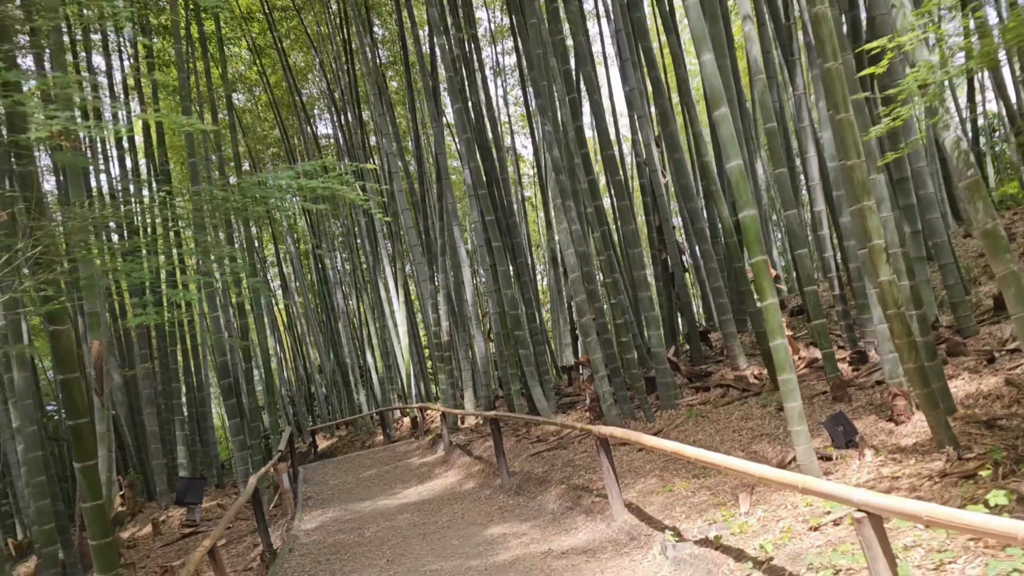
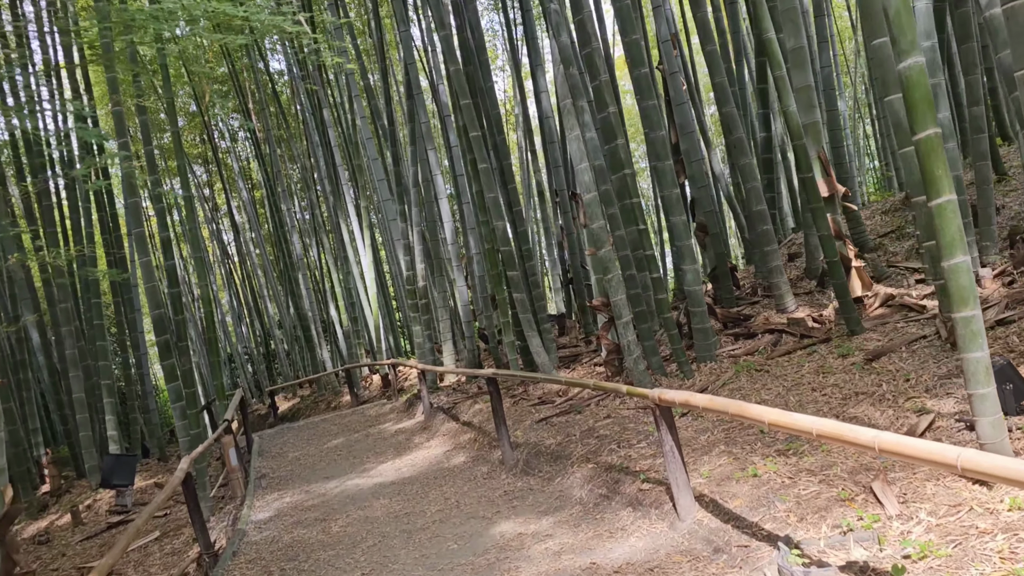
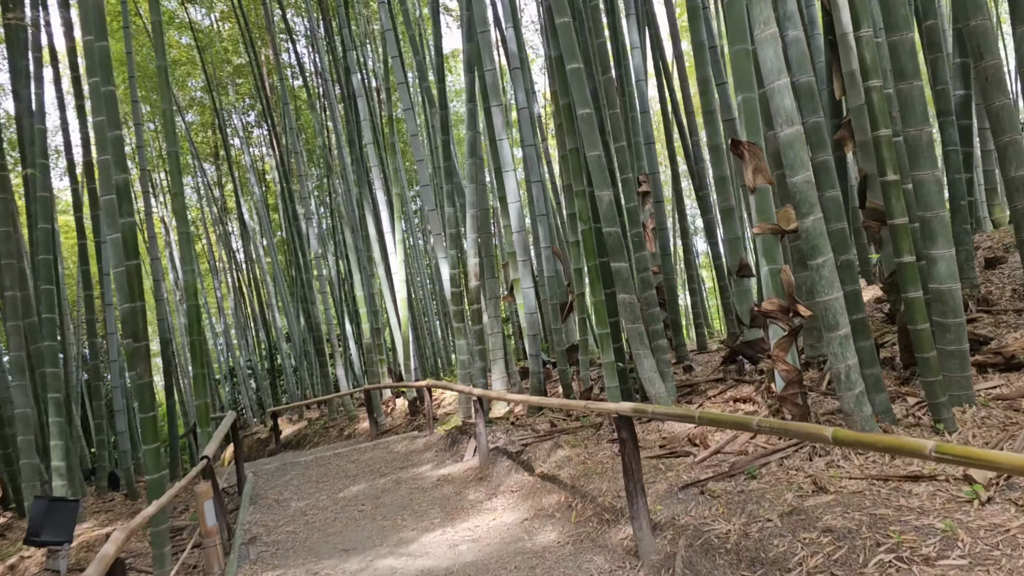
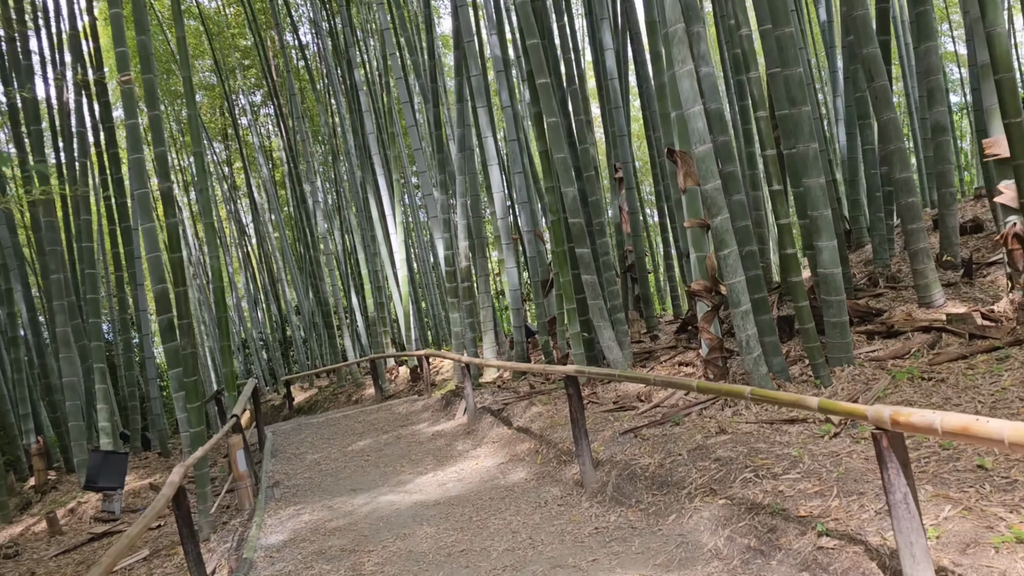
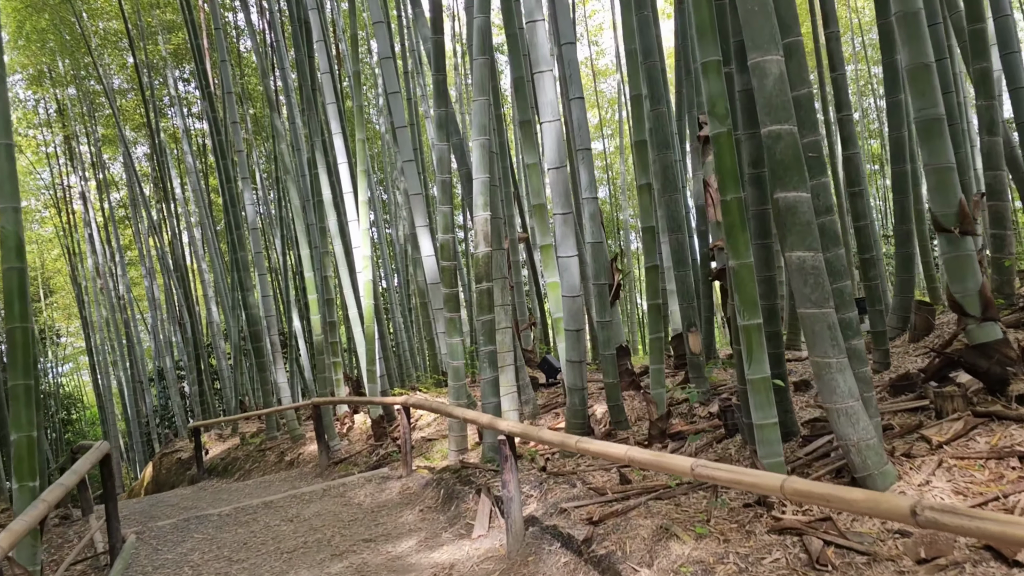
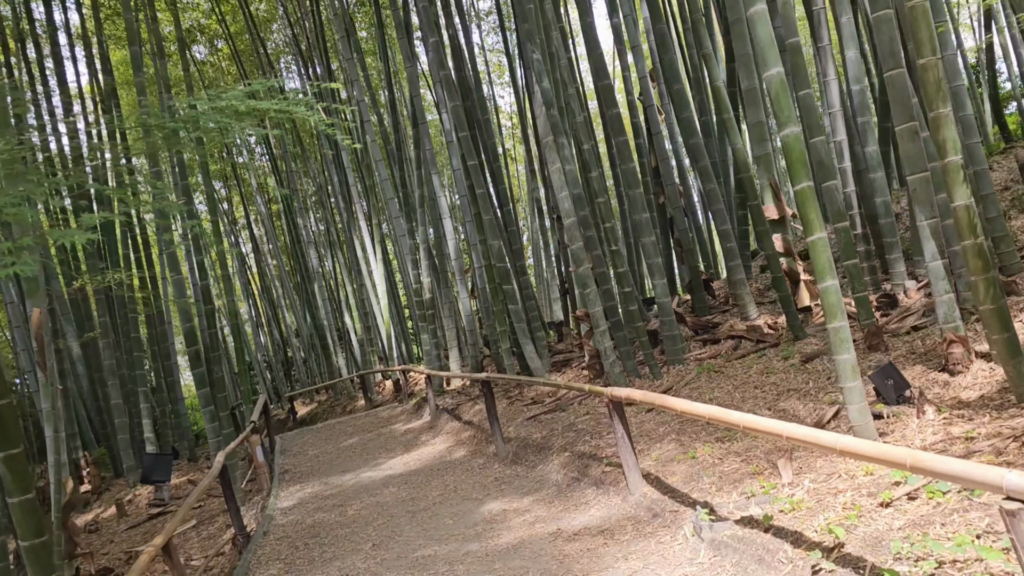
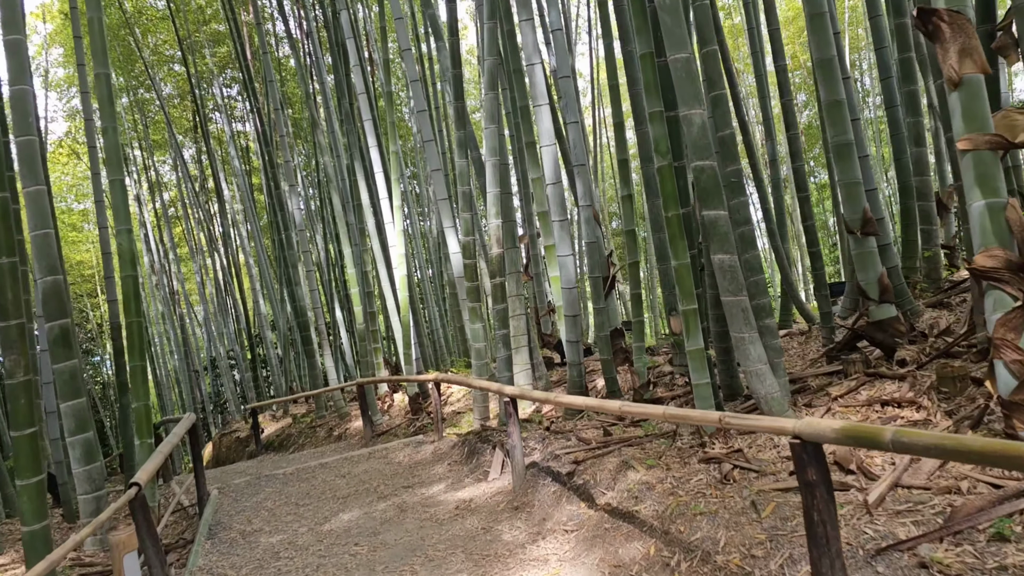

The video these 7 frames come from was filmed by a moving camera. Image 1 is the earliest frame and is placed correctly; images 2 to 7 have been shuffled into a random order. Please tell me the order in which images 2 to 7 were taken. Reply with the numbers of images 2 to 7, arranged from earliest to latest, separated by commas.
6, 2, 4, 3, 7, 5
